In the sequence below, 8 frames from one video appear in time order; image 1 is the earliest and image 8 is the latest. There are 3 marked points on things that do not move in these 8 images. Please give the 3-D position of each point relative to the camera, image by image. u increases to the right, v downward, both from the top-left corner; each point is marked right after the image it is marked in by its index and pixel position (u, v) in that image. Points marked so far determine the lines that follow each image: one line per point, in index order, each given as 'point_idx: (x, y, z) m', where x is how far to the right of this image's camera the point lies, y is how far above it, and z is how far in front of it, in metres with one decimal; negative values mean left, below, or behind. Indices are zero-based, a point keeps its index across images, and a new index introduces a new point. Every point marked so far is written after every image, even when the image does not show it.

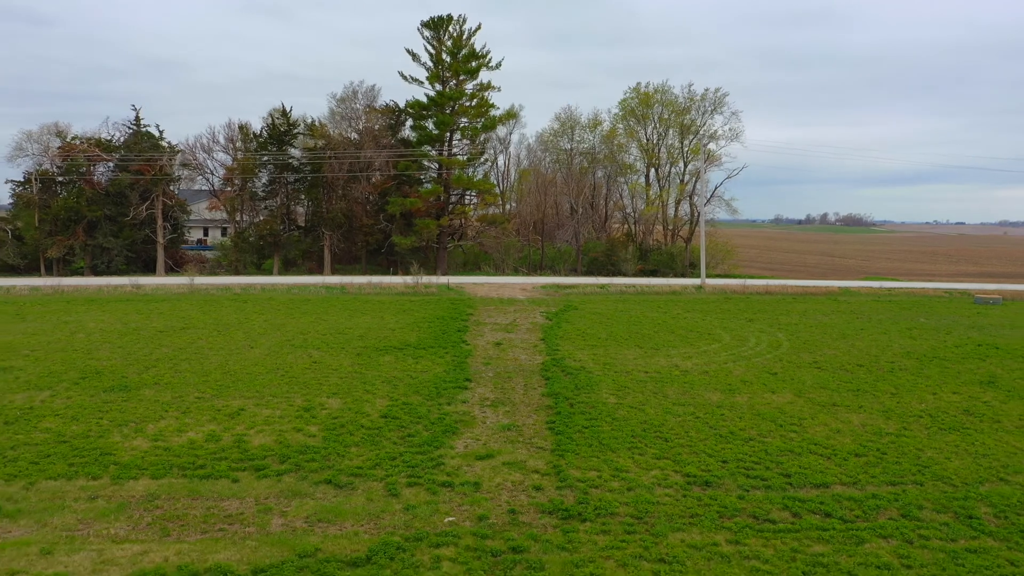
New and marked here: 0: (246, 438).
0: (-2.6, -1.5, +8.3) m
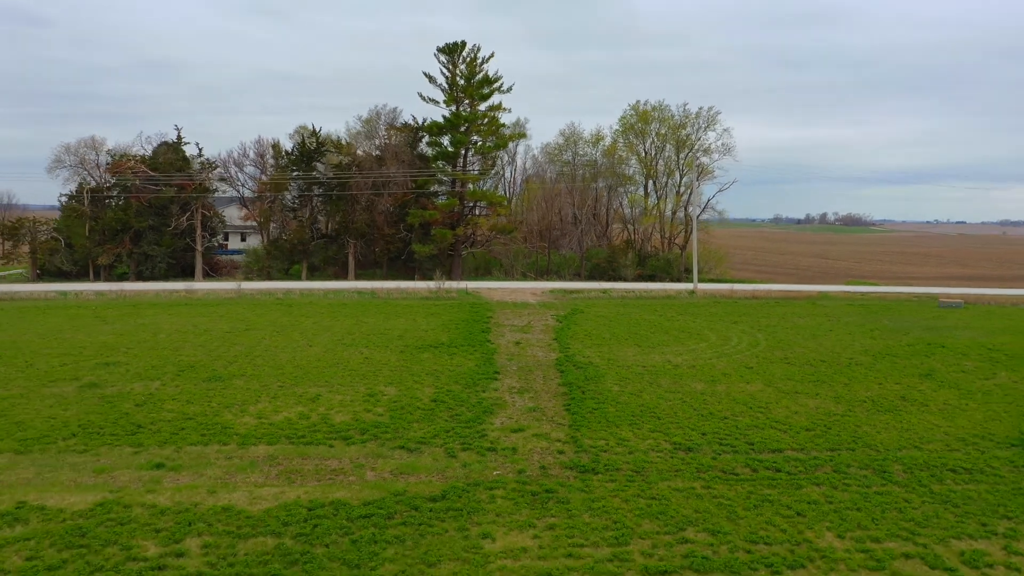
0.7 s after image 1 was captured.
0: (-2.2, -1.6, +10.5) m
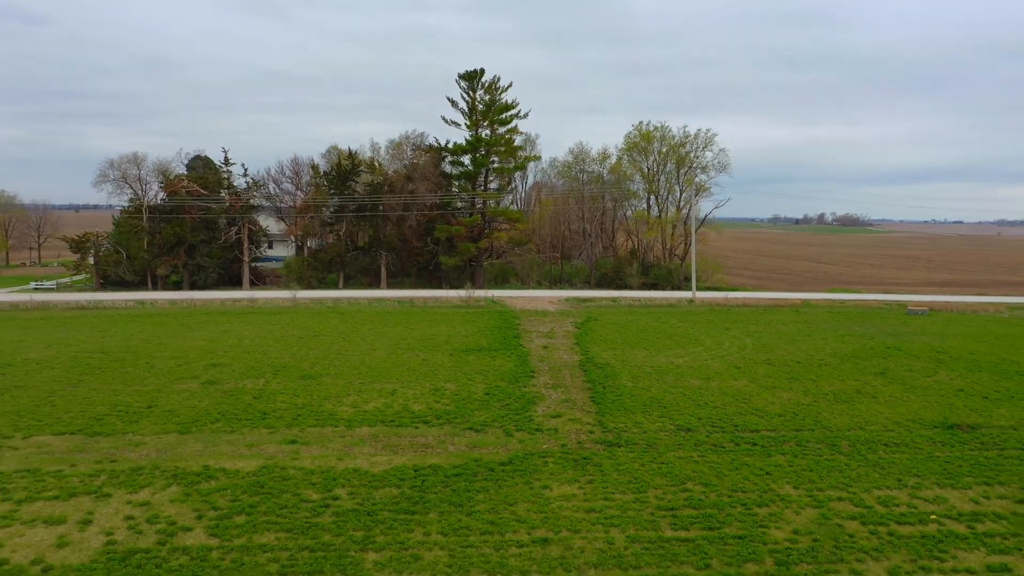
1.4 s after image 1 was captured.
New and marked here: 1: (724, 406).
0: (-1.6, -1.9, +13.5) m
1: (+3.4, -1.9, +13.7) m
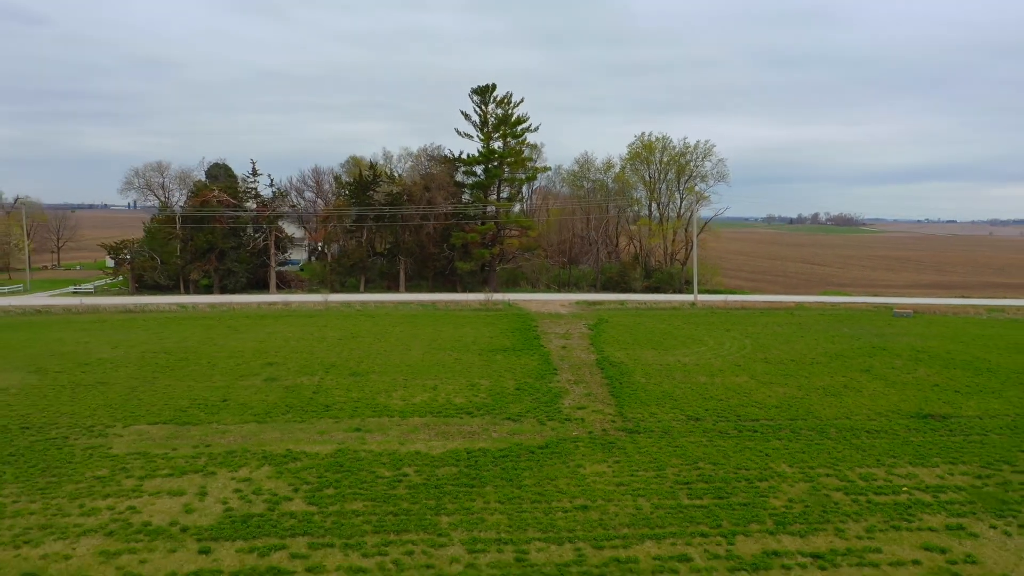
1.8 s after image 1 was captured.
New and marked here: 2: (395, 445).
0: (-1.1, -2.0, +15.3) m
1: (+4.0, -2.0, +15.5) m
2: (-1.7, -2.4, +12.7) m
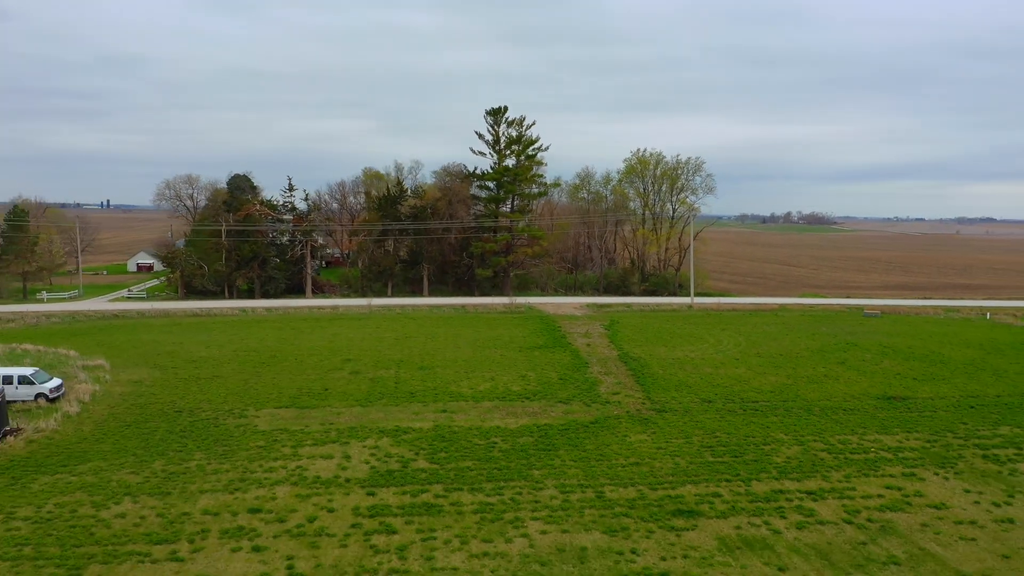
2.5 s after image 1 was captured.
0: (-0.1, -2.2, +18.8) m
1: (+5.0, -2.2, +19.2) m
2: (-0.6, -2.6, +16.2) m
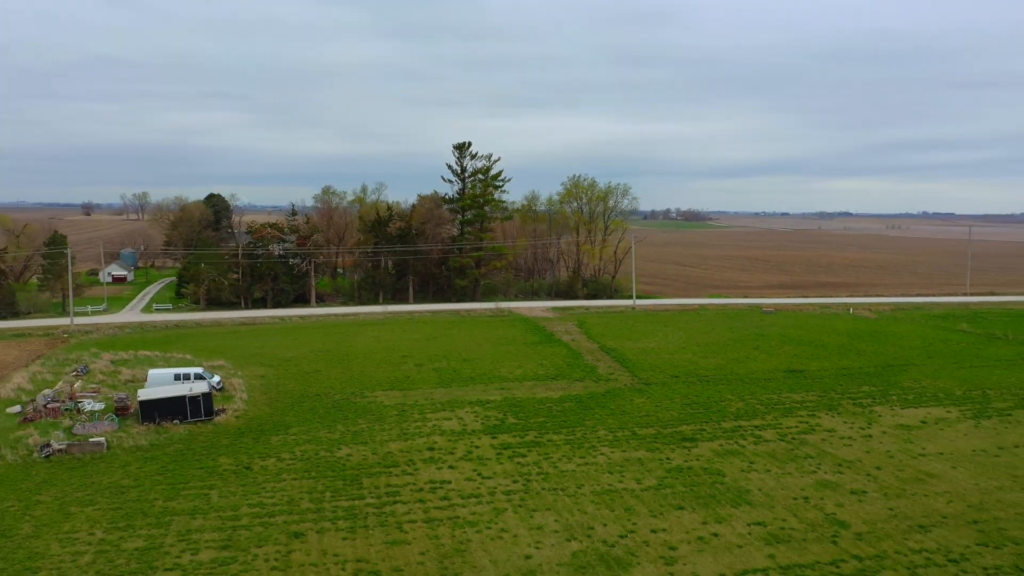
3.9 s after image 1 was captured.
0: (+0.7, -2.7, +26.4) m
1: (+5.7, -2.5, +27.5) m
2: (+0.5, -3.0, +23.7) m
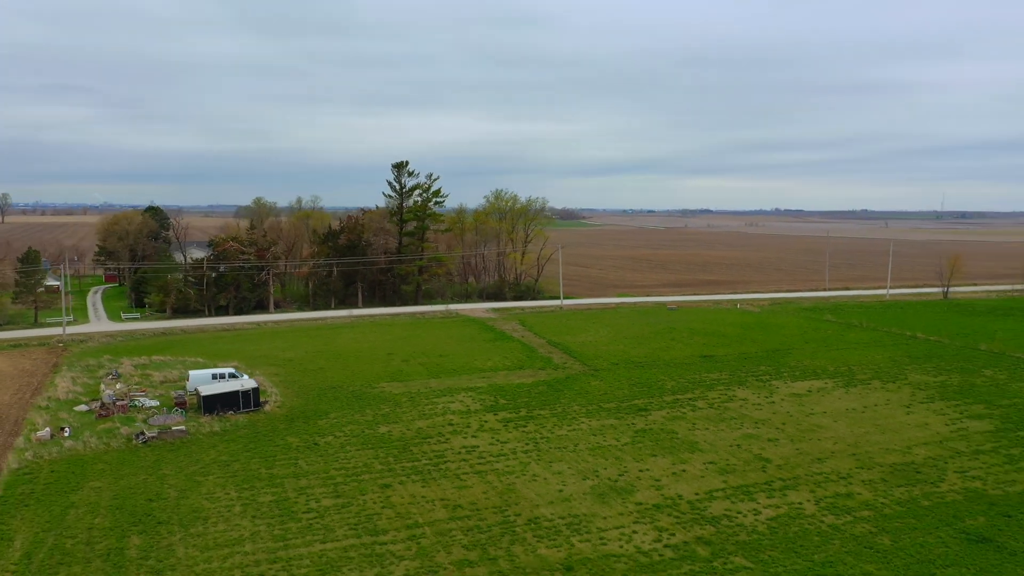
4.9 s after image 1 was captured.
0: (-0.3, -2.9, +31.9) m
1: (+4.4, -2.7, +33.7) m
2: (-0.1, -3.3, +29.3) m
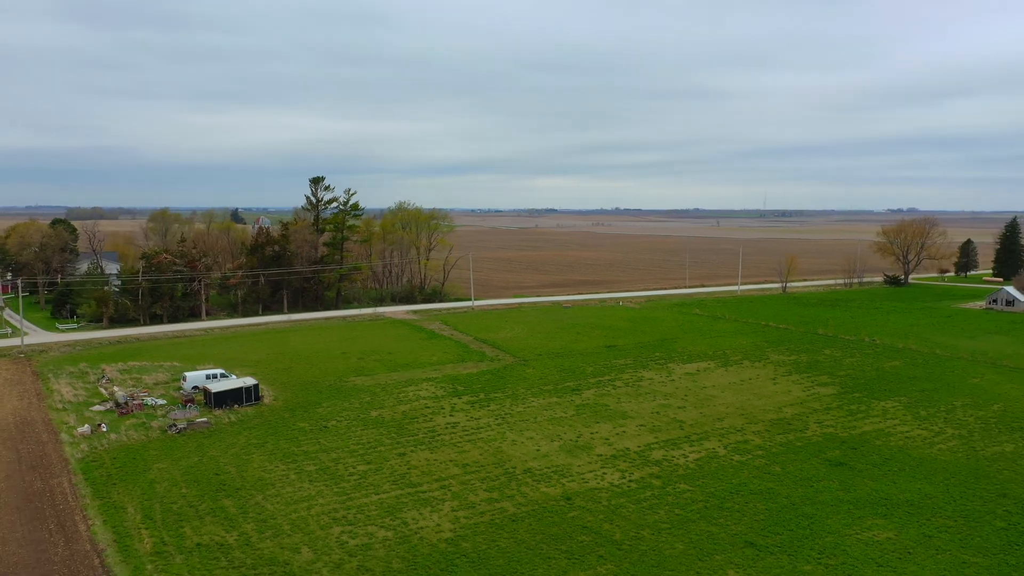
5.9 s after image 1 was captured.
0: (-2.9, -3.1, +37.3) m
1: (+1.4, -2.8, +39.9) m
2: (-2.2, -3.5, +34.7) m
